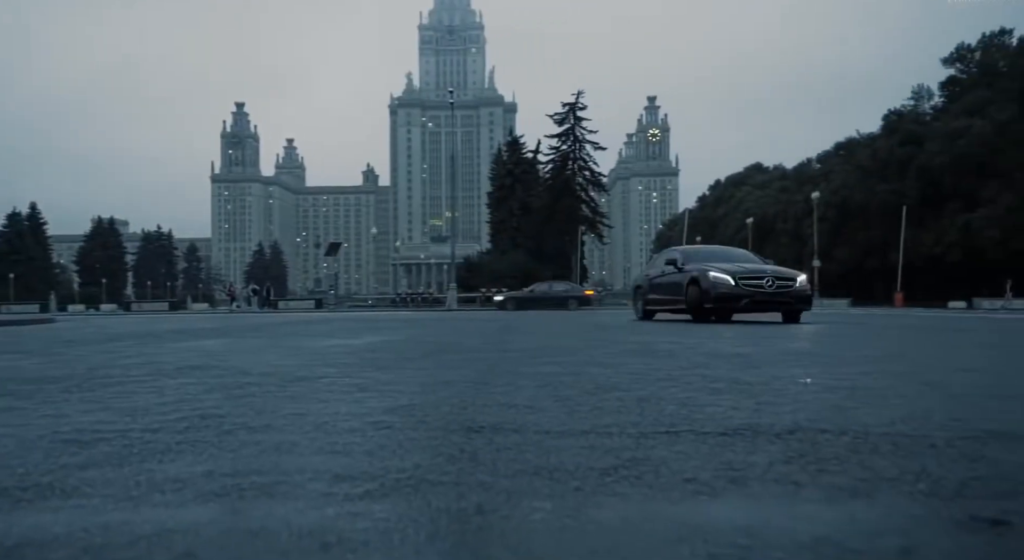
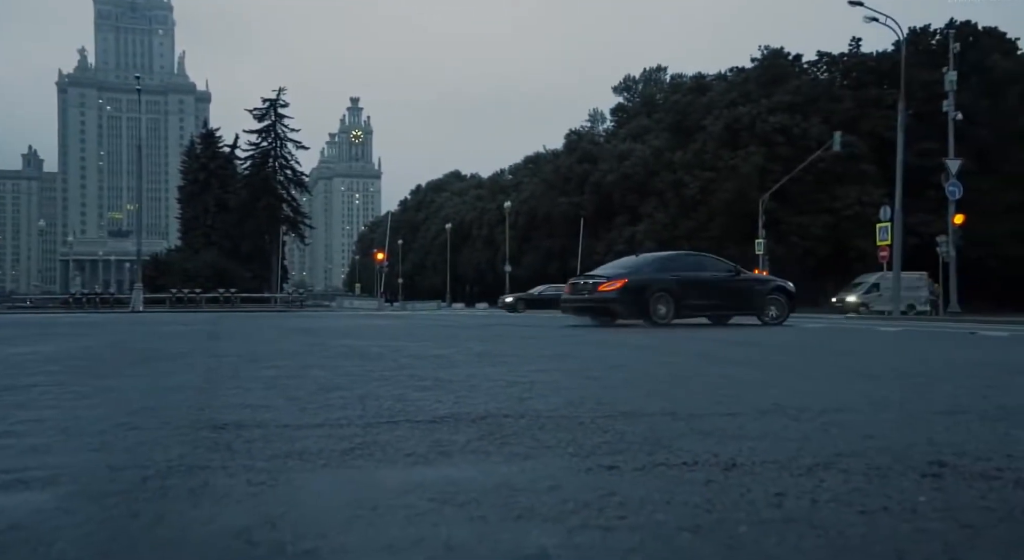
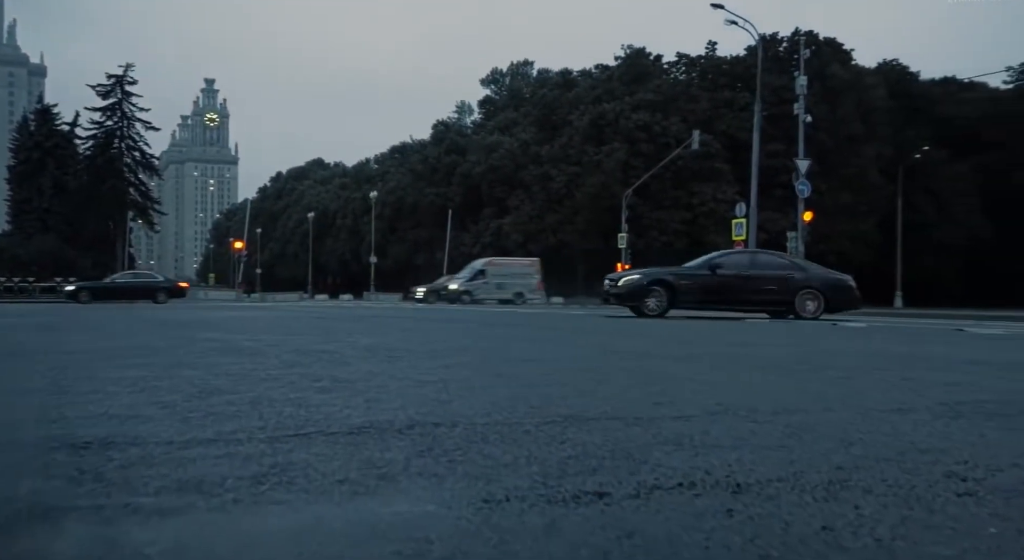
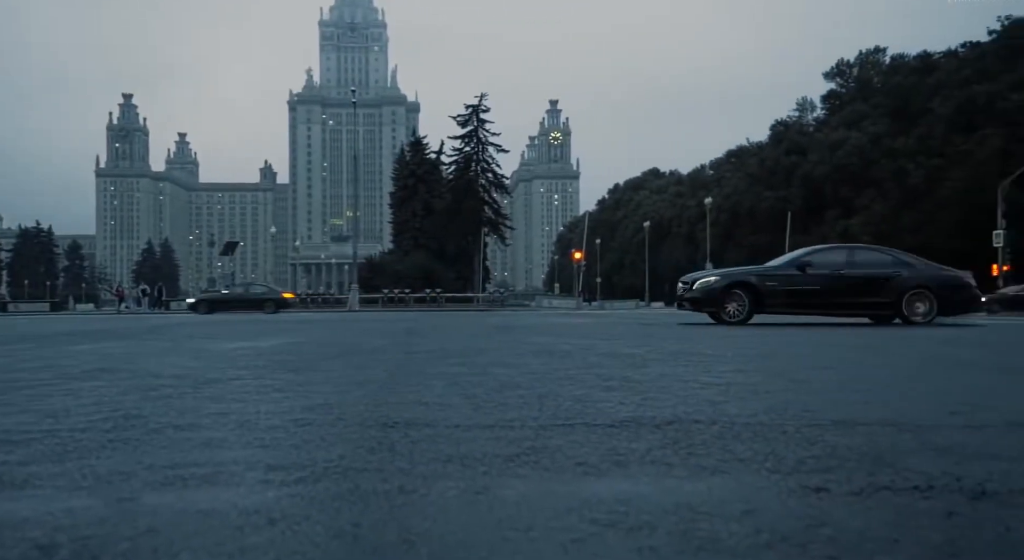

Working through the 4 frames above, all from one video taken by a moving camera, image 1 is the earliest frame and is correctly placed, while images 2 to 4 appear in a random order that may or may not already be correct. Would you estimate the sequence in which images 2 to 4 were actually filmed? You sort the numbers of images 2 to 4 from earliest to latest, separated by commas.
4, 2, 3
